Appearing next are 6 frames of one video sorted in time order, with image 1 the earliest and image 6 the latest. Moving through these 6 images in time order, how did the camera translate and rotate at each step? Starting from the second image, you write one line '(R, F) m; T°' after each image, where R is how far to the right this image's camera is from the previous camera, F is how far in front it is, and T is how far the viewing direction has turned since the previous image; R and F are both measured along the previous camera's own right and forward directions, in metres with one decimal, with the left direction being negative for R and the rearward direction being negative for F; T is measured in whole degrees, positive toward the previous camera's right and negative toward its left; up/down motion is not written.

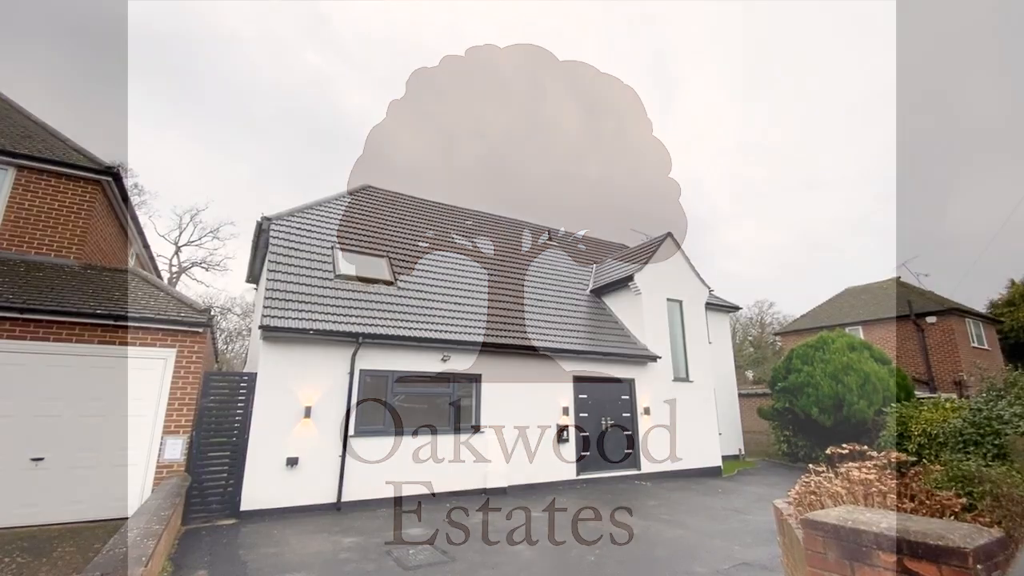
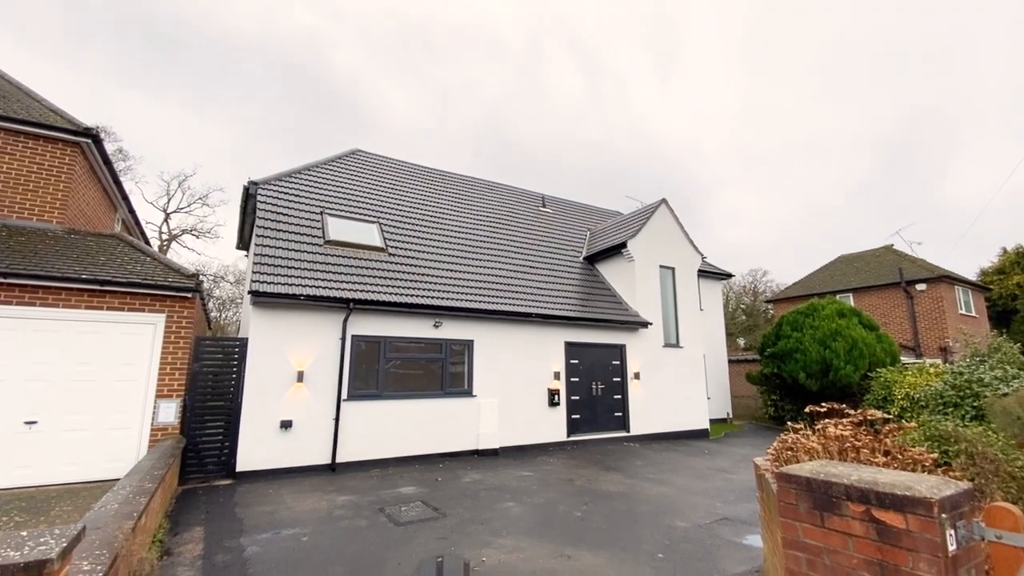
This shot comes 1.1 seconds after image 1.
(+0.1, 0.0) m; +1°
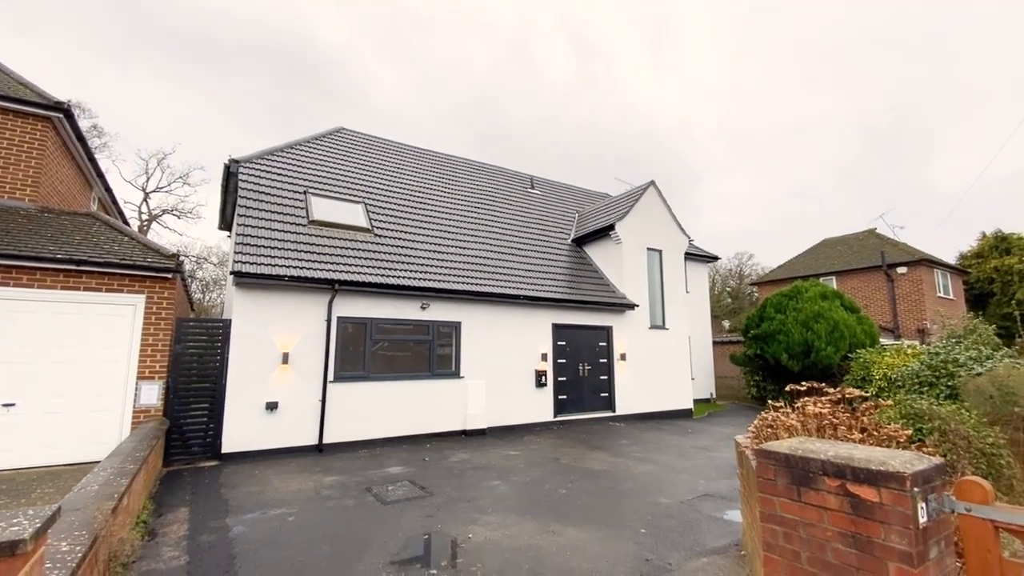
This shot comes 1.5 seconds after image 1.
(0.0, 0.0) m; +1°
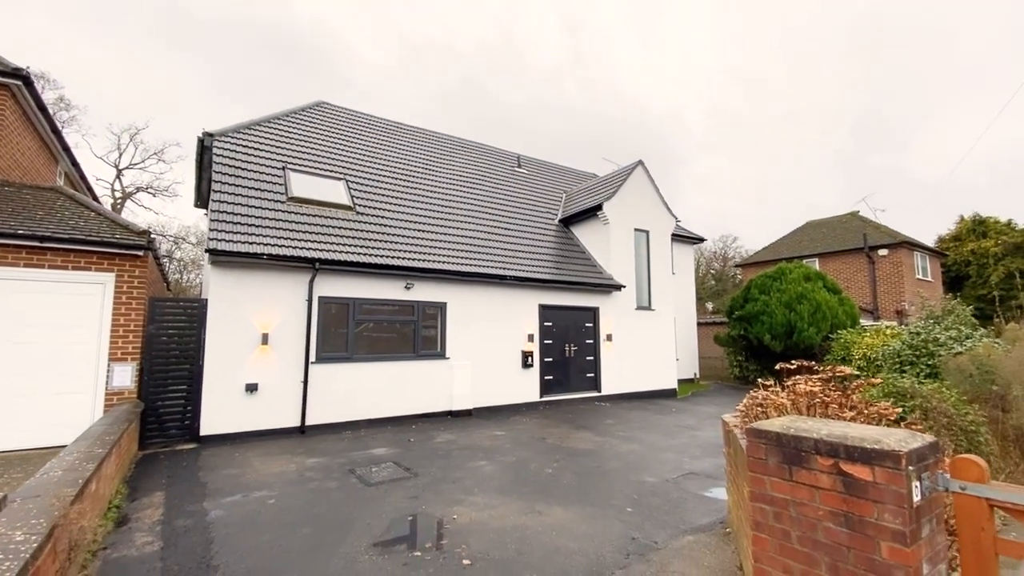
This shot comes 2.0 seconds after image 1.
(0.0, +0.1) m; +2°
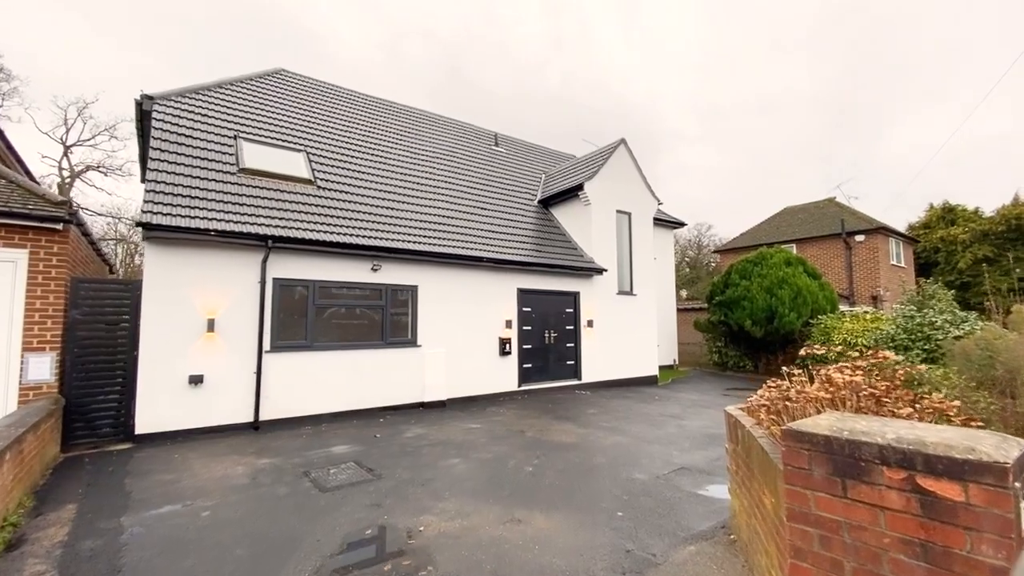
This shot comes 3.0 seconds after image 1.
(0.0, +0.6) m; +3°
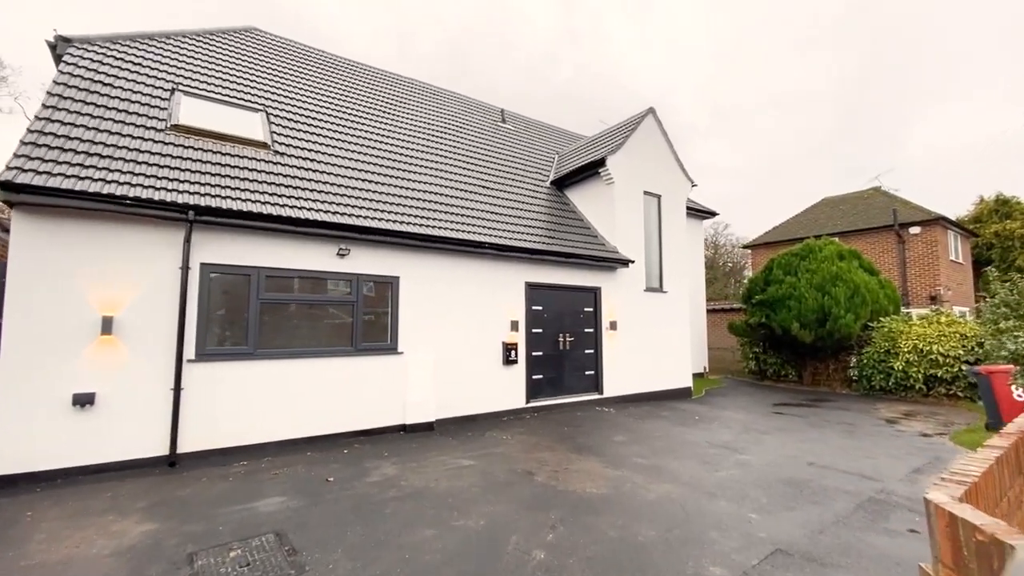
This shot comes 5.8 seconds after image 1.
(0.0, +1.8) m; -1°
